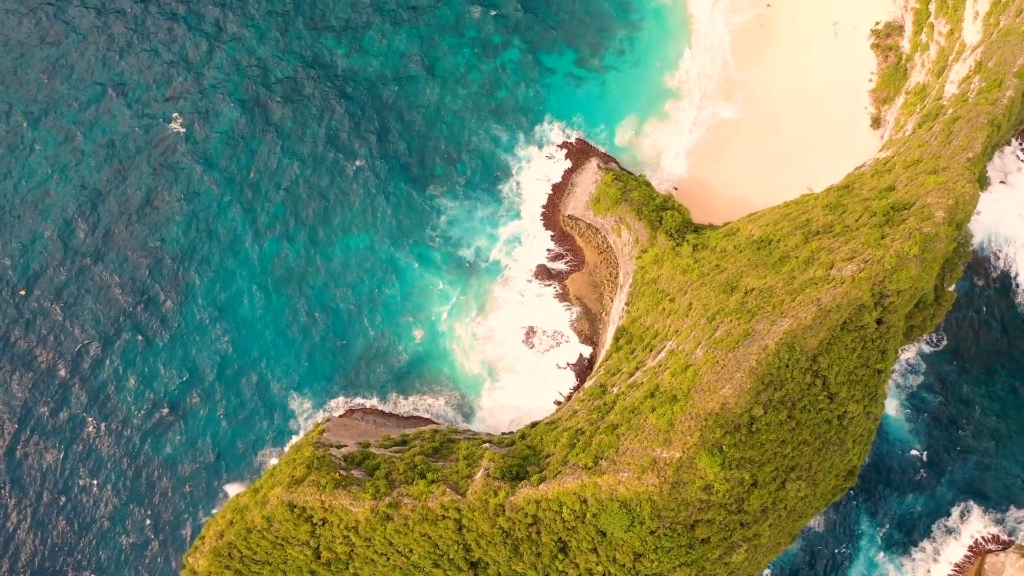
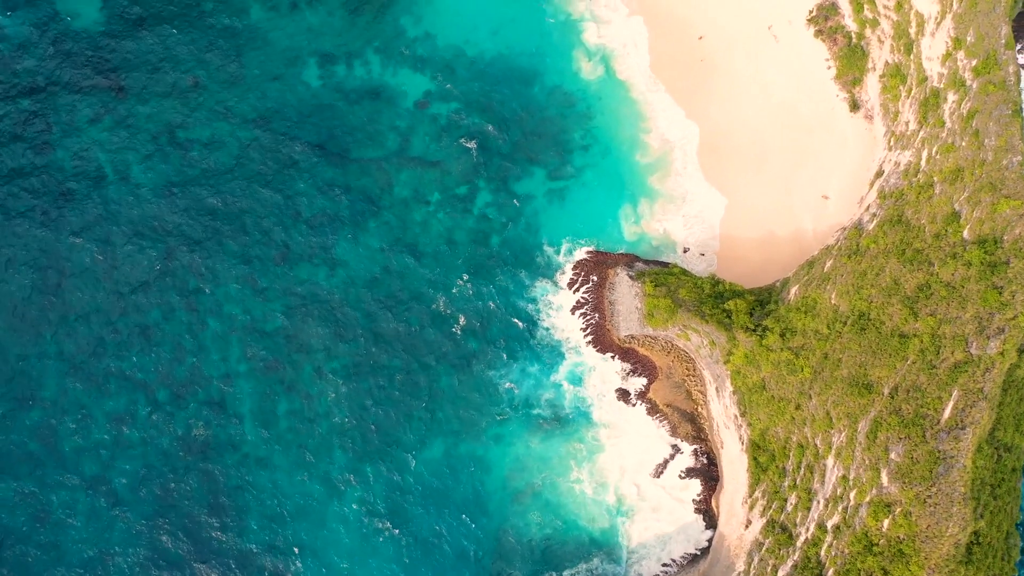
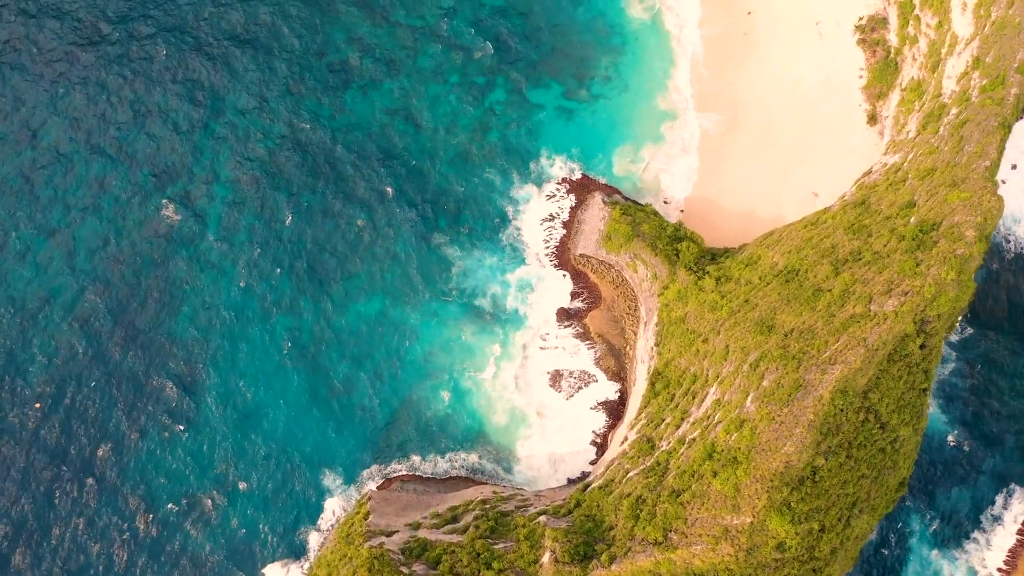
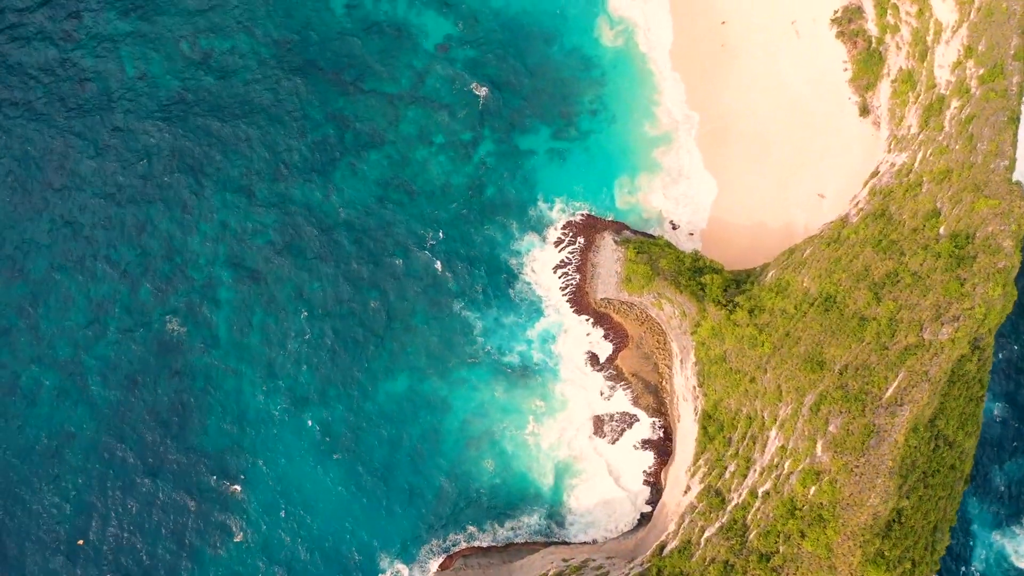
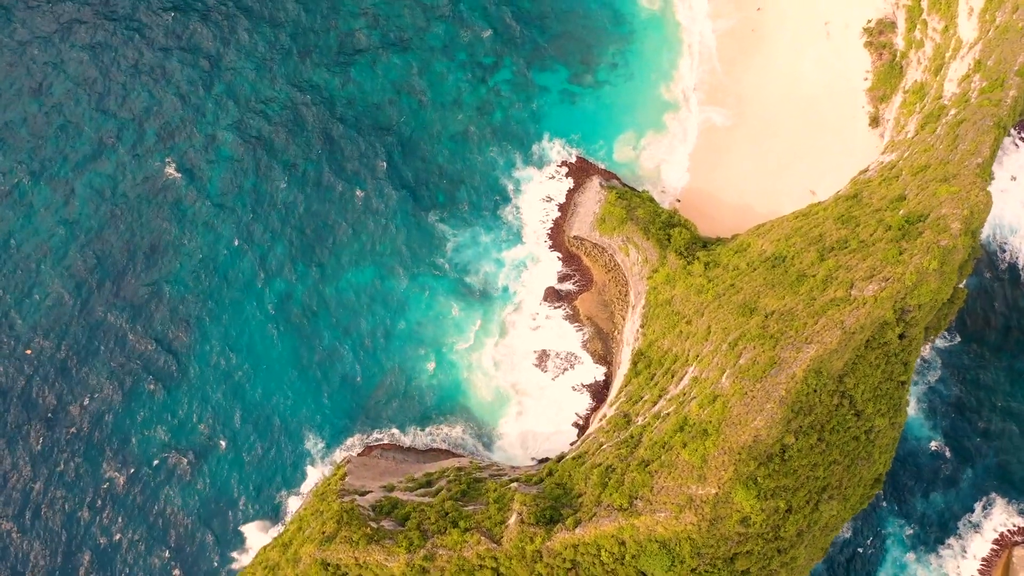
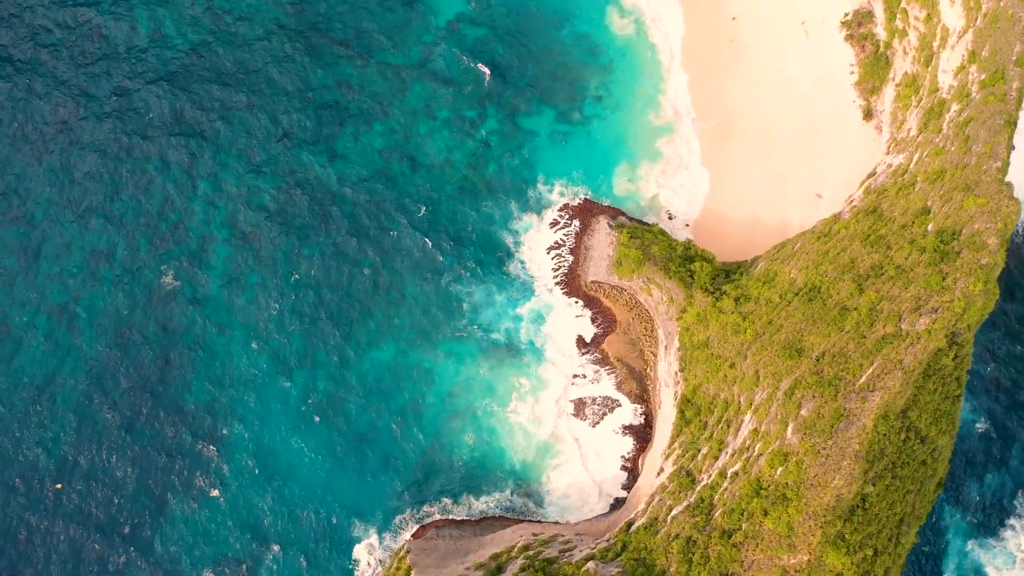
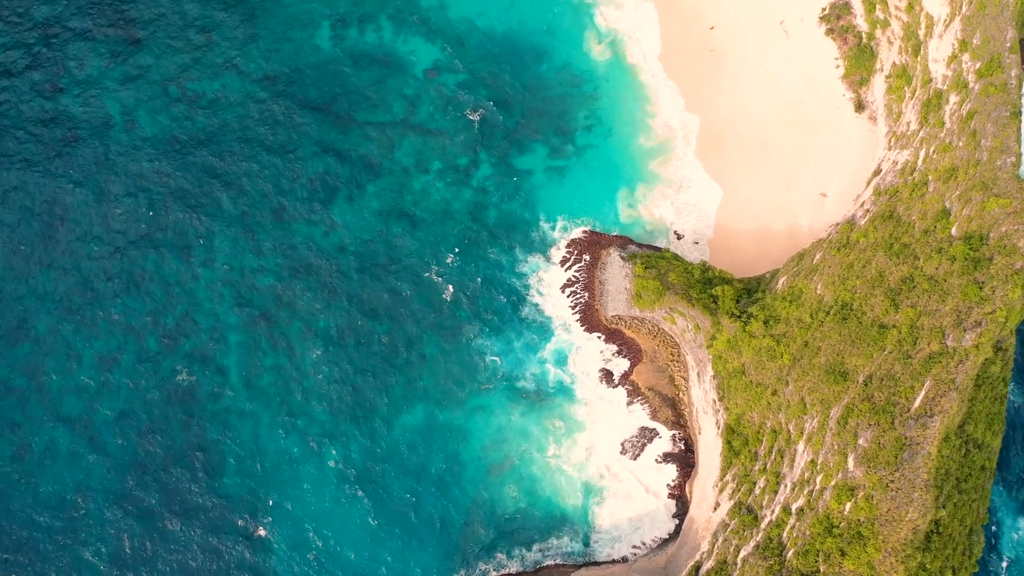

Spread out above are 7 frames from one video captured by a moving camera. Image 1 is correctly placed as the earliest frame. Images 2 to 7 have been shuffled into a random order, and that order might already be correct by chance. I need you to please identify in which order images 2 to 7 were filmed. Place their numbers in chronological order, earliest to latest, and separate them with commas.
5, 3, 6, 4, 7, 2
